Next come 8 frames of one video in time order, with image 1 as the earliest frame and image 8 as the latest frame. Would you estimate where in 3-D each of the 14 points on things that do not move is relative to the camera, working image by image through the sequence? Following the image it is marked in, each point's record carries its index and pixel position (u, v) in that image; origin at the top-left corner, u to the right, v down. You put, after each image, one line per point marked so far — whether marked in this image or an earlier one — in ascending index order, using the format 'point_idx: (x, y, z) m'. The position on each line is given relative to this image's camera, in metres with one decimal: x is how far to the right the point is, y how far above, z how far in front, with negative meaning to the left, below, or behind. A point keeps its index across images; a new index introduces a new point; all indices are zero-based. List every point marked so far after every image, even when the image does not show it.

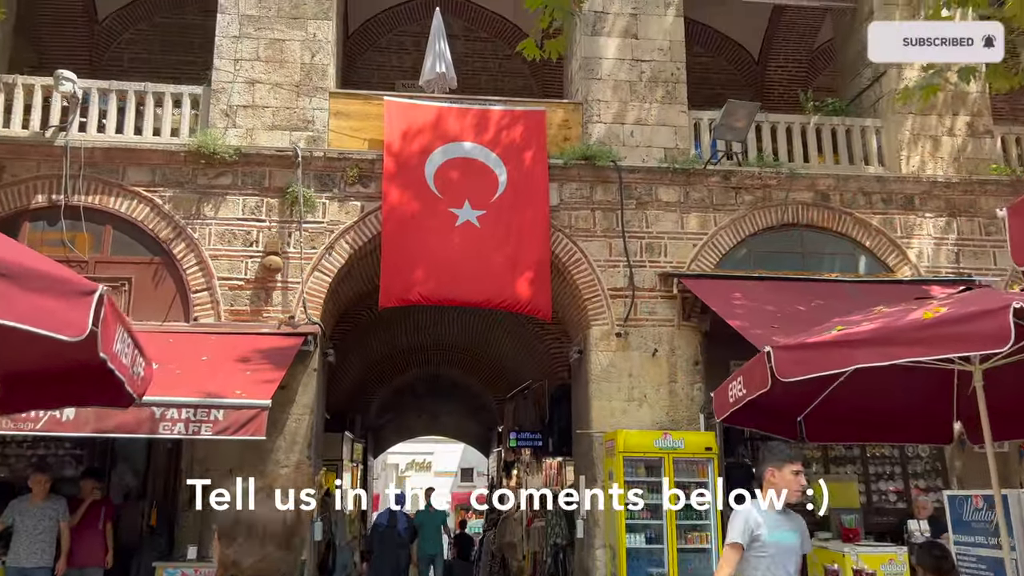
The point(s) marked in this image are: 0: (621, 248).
0: (+1.2, +0.4, +8.8) m
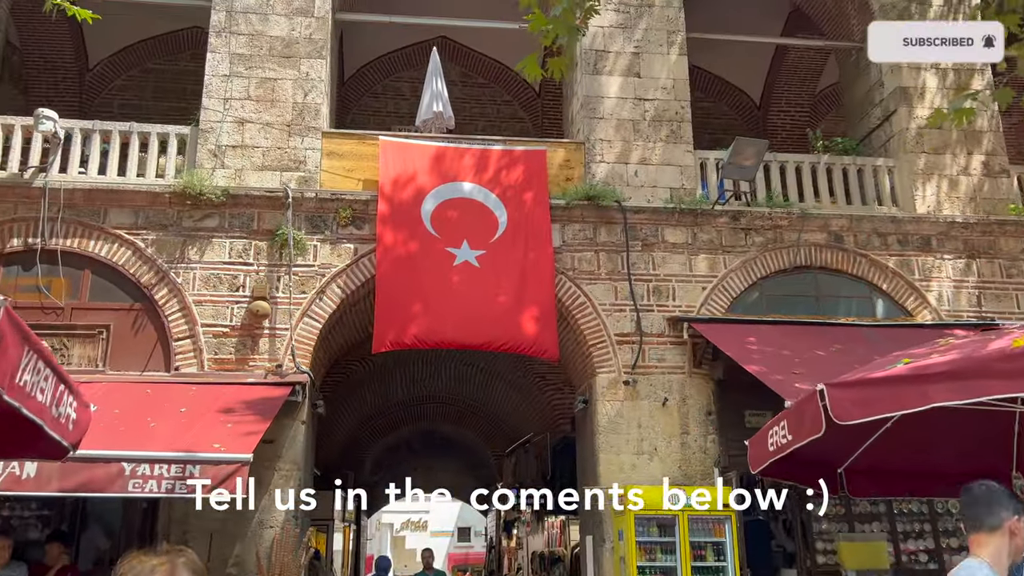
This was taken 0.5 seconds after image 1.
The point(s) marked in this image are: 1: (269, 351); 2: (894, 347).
0: (+1.2, 0.0, +8.3) m
1: (-2.2, -0.6, +7.7) m
2: (+3.5, -0.5, +7.7) m
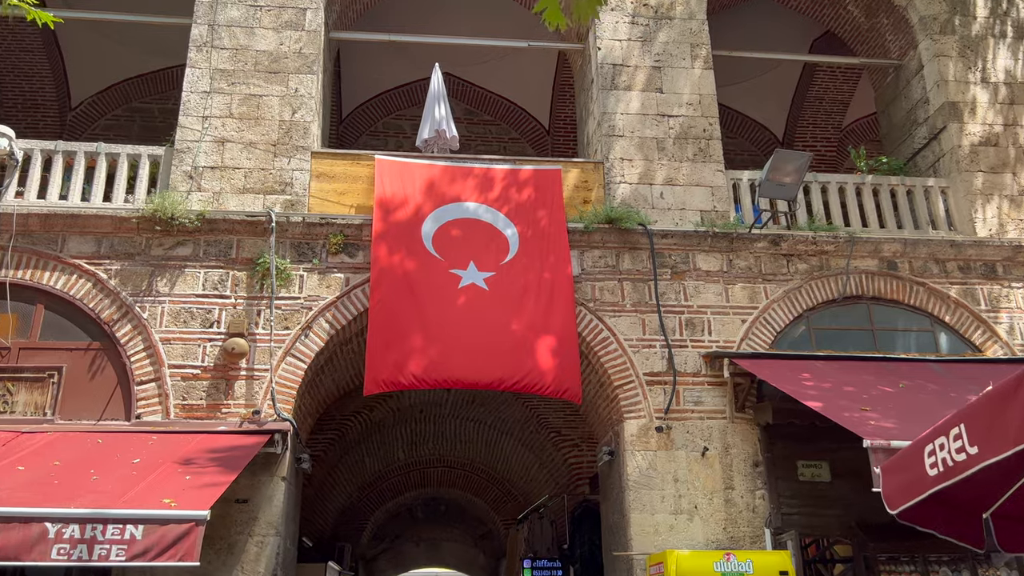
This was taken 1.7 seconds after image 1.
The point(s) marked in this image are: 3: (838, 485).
0: (+1.3, -0.3, +7.3) m
1: (-2.1, -0.9, +6.7) m
2: (+3.7, -0.8, +6.7) m
3: (+2.8, -1.7, +7.1) m
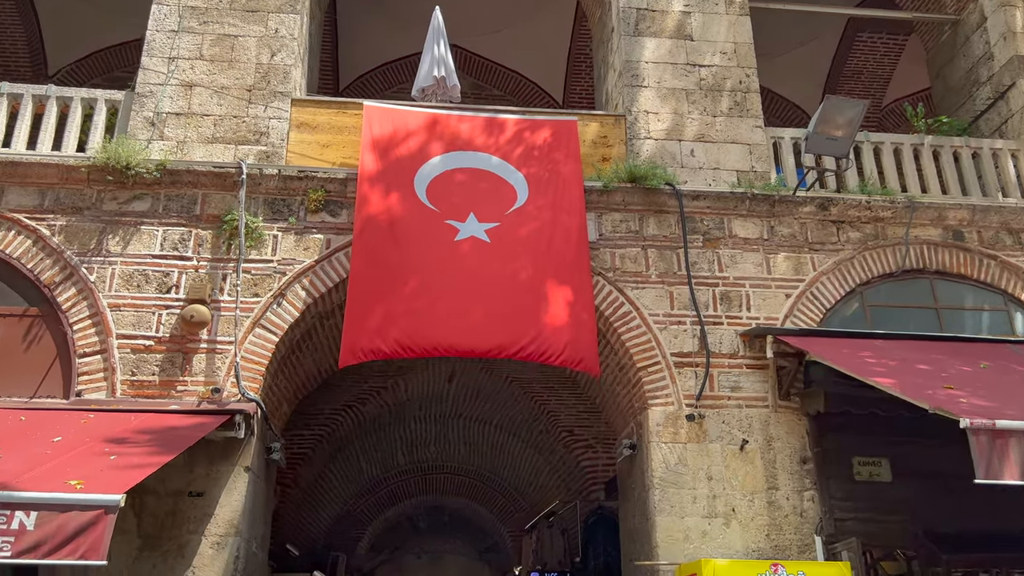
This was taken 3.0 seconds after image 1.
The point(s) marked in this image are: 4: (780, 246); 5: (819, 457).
0: (+1.3, -0.1, +6.3) m
1: (-2.1, -0.6, +5.7) m
2: (+3.7, -0.5, +5.6) m
3: (+2.8, -1.4, +6.1) m
4: (+2.1, +0.3, +6.6) m
5: (+2.2, -1.2, +5.9) m
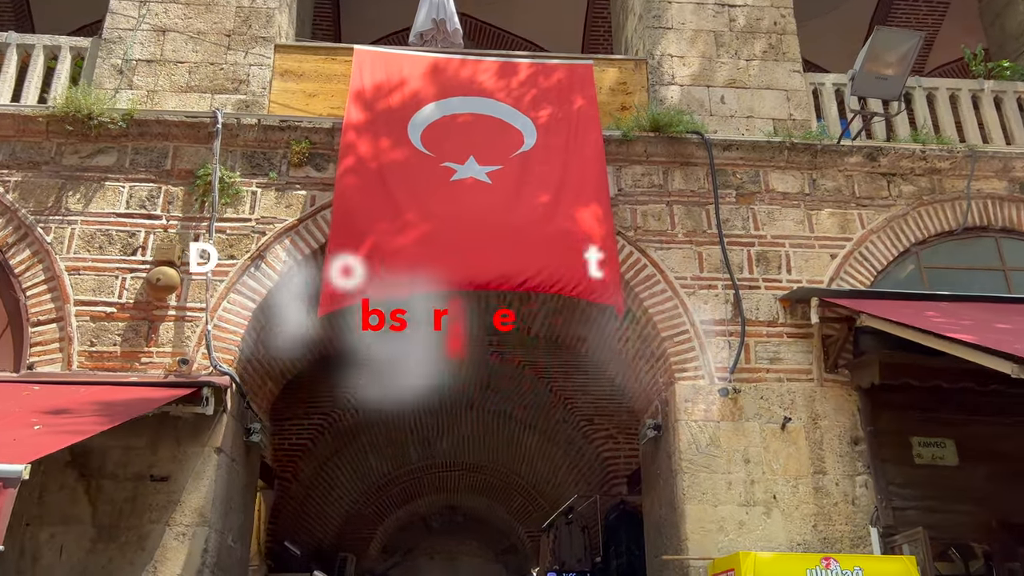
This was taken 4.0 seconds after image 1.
0: (+1.4, +0.2, +5.6) m
1: (-2.0, -0.3, +5.0) m
2: (+3.7, -0.2, +4.8) m
3: (+2.9, -1.2, +5.3) m
4: (+2.2, +0.6, +5.8) m
5: (+2.2, -0.9, +5.2) m
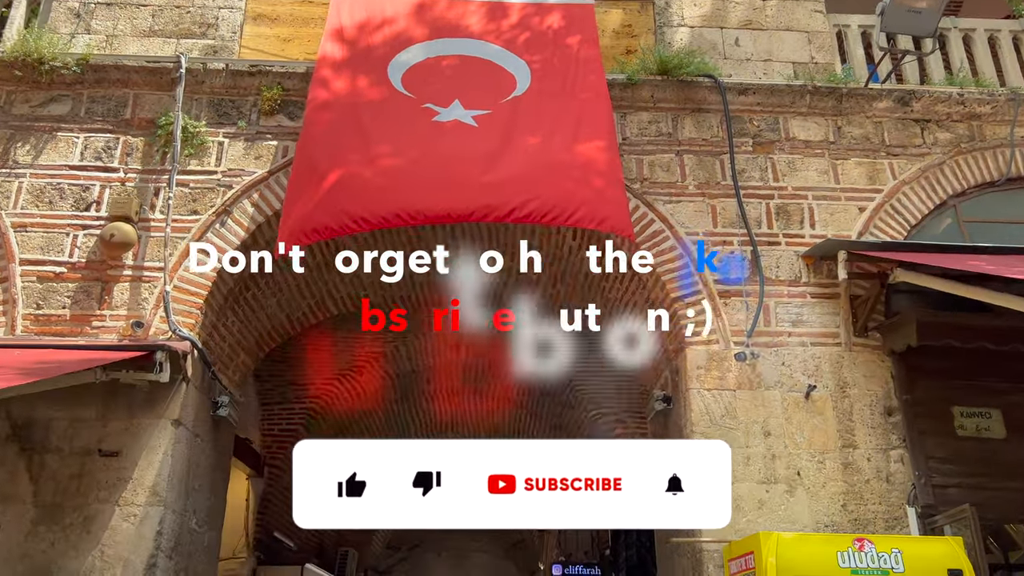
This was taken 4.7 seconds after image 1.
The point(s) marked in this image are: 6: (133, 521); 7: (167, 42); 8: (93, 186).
0: (+1.3, +0.4, +5.0) m
1: (-2.1, -0.1, +4.6) m
2: (+3.7, 0.0, +4.2) m
3: (+2.8, -0.9, +4.7) m
4: (+2.1, +0.9, +5.2) m
5: (+2.2, -0.7, +4.6) m
6: (-1.9, -1.1, +4.1) m
7: (-2.2, +1.6, +5.3) m
8: (-2.4, +0.6, +4.8) m
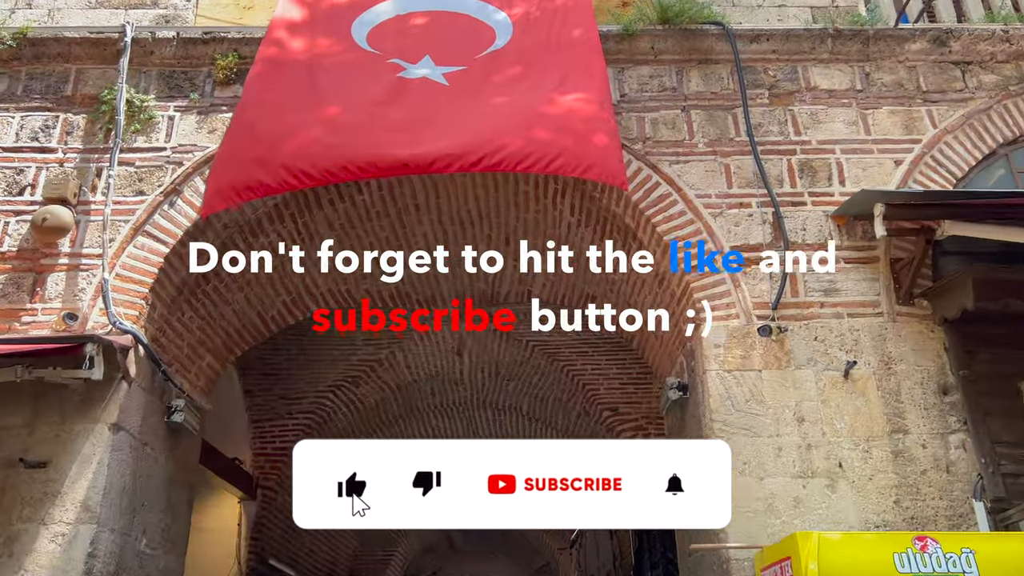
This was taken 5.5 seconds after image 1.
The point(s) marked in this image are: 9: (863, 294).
0: (+1.3, +0.6, +4.4) m
1: (-2.2, 0.0, +4.0) m
2: (+3.6, +0.3, +3.5) m
3: (+2.8, -0.7, +4.0) m
4: (+2.0, +1.0, +4.6) m
5: (+2.1, -0.5, +3.9) m
6: (-1.9, -1.1, +3.5) m
7: (-2.3, +1.6, +4.8) m
8: (-2.5, +0.6, +4.3) m
9: (+1.7, 0.0, +4.1) m
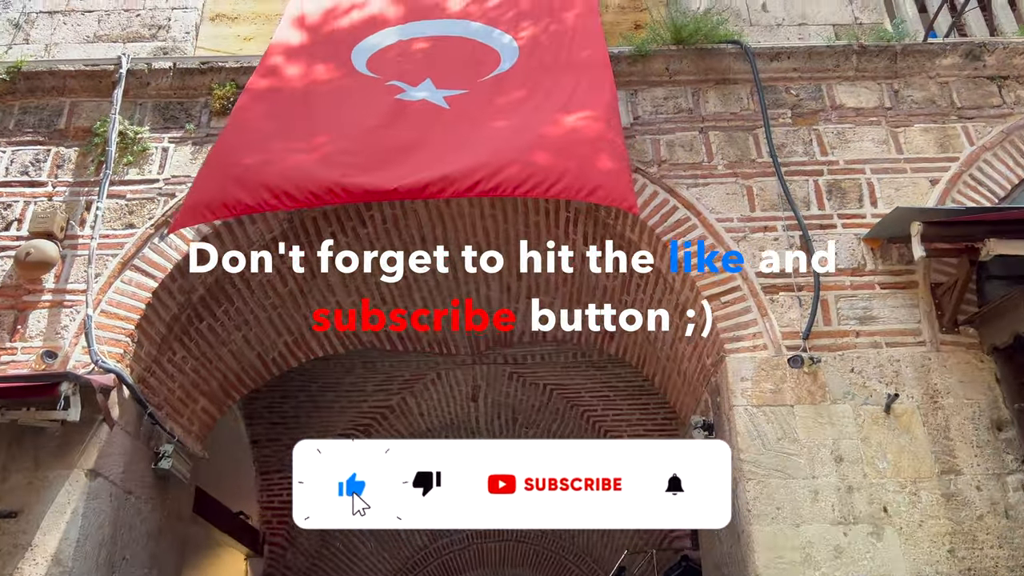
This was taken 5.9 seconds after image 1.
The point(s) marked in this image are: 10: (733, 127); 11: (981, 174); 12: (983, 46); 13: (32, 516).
0: (+1.3, +0.5, +4.1) m
1: (-2.1, -0.2, +3.8) m
2: (+3.6, +0.3, +3.1) m
3: (+2.8, -0.8, +3.6) m
4: (+2.1, +0.9, +4.3) m
5: (+2.2, -0.6, +3.5) m
6: (-1.9, -1.2, +3.2) m
7: (-2.2, +1.4, +4.7) m
8: (-2.5, +0.4, +4.2) m
9: (+1.8, -0.1, +3.8) m
10: (+1.1, +0.8, +4.3) m
11: (+2.3, +0.6, +4.1) m
12: (+2.5, +1.3, +4.4) m
13: (-2.0, -0.9, +3.4) m
